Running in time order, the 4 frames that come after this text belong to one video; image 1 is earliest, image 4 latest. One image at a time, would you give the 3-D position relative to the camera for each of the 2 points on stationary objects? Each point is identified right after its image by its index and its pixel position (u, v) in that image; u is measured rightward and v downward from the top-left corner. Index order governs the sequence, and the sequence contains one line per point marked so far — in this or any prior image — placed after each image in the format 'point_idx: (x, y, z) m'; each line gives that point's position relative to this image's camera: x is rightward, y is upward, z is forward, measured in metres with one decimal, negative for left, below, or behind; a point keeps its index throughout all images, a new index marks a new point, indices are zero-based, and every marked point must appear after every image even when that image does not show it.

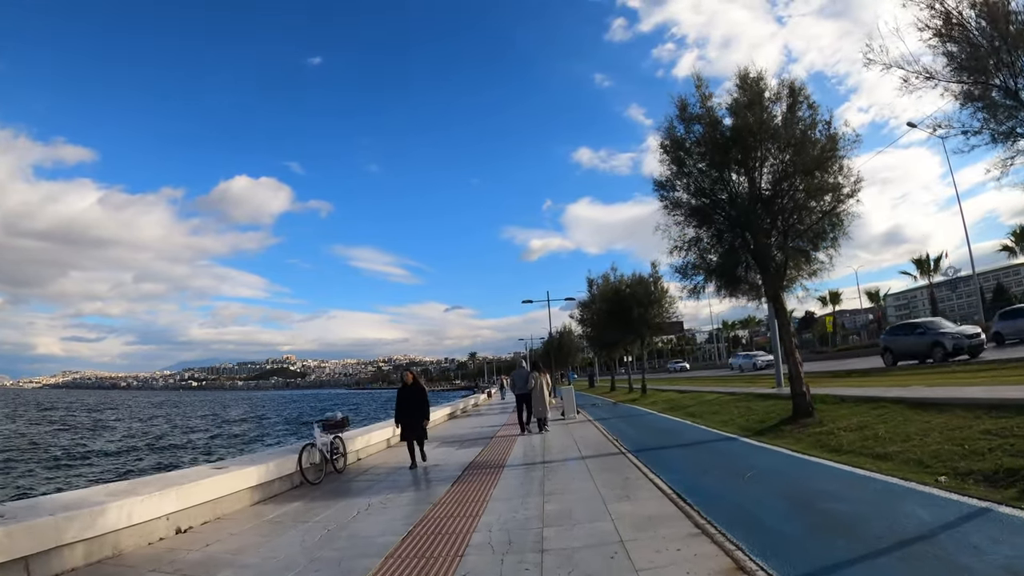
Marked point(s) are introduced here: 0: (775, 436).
0: (+5.2, -2.9, +12.1) m
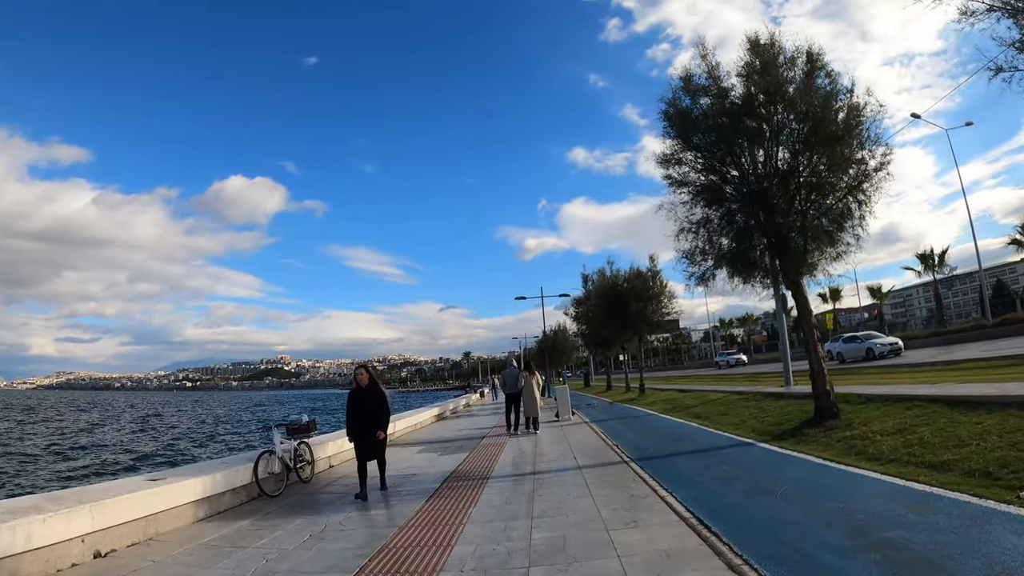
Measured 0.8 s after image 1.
0: (+4.9, -2.7, +10.7) m
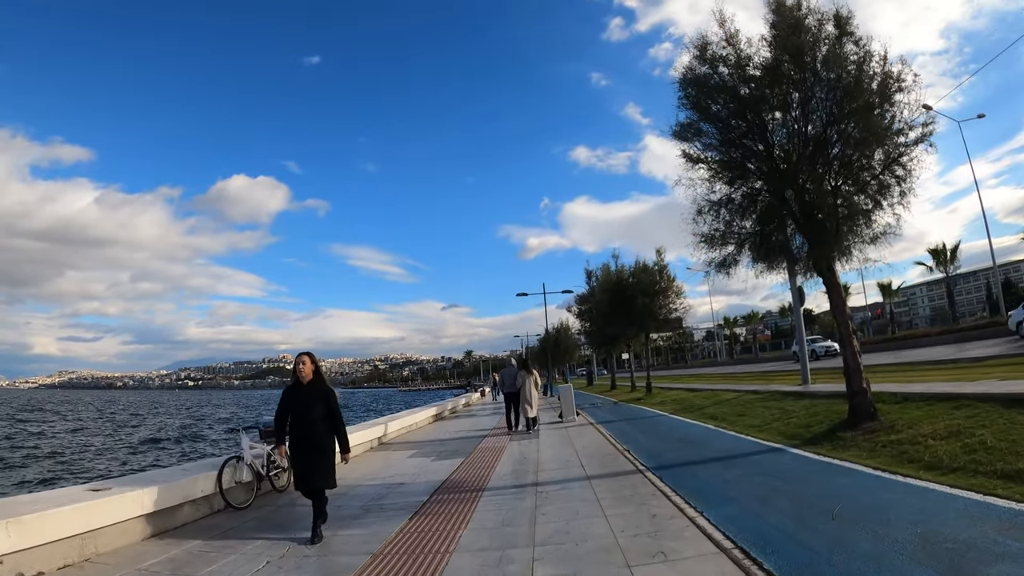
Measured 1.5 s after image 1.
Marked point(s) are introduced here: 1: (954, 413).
0: (+4.9, -2.4, +9.4) m
1: (+6.9, -2.0, +9.7) m
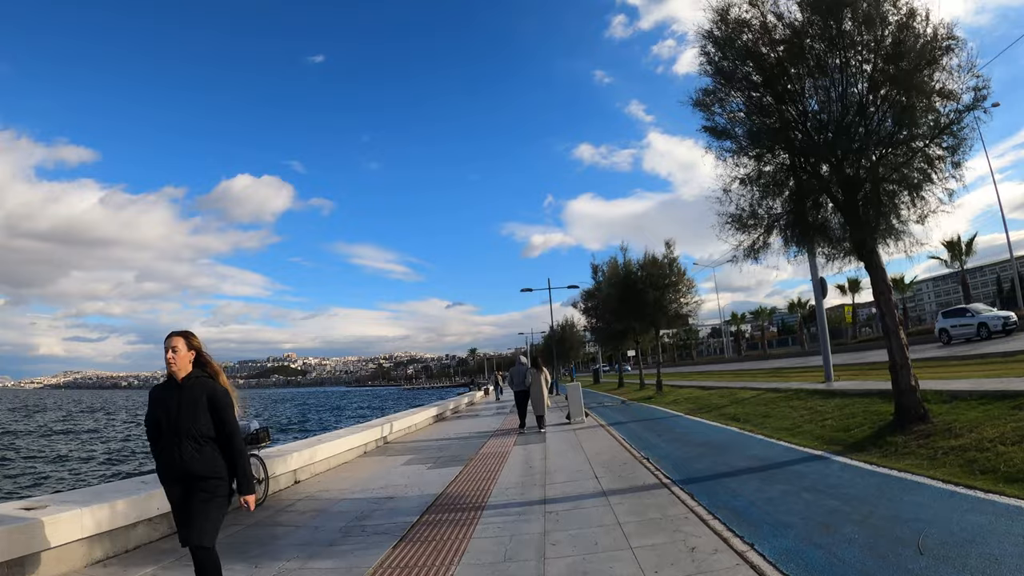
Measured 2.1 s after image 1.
0: (+5.0, -2.2, +8.3) m
1: (+7.0, -1.7, +8.5) m
